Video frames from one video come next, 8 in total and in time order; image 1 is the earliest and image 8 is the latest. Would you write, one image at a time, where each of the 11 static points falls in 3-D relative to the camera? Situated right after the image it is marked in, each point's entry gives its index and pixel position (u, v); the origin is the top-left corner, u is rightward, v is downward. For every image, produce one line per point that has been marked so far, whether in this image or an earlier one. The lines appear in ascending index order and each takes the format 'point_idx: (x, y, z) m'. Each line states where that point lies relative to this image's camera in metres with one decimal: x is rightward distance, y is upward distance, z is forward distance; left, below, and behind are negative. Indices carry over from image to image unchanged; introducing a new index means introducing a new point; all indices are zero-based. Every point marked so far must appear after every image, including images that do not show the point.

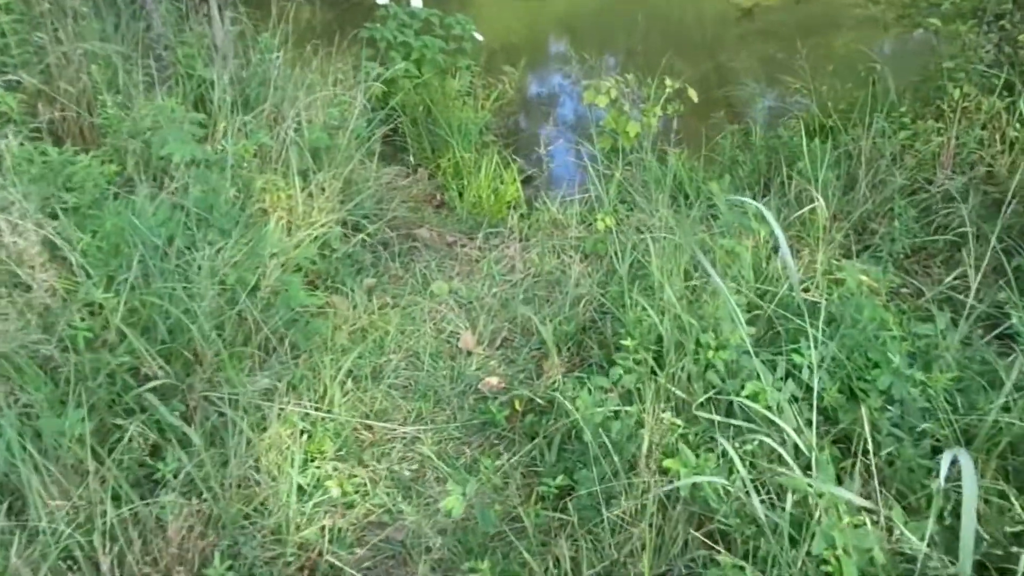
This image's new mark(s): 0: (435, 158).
0: (-0.5, +0.8, +5.0) m
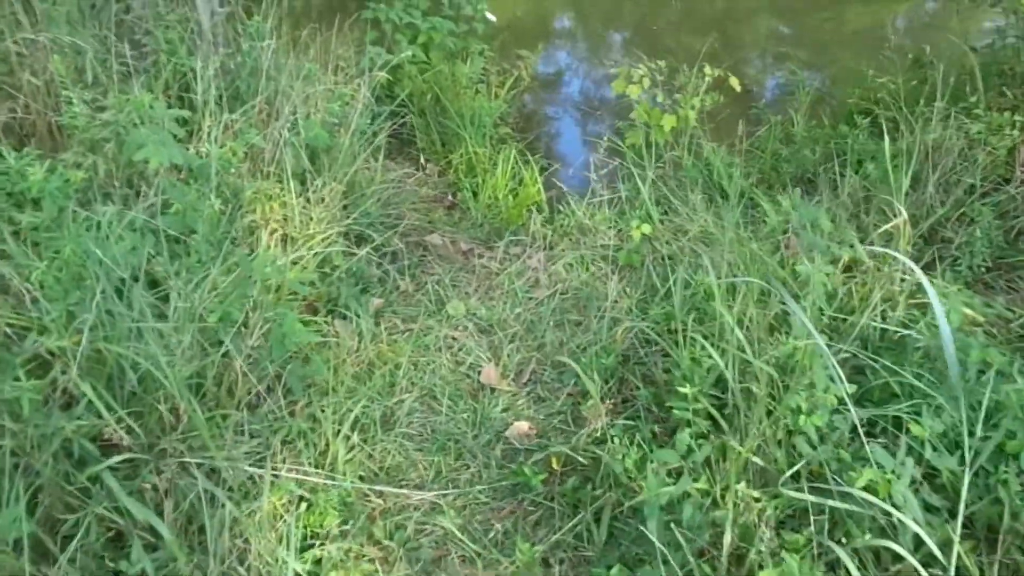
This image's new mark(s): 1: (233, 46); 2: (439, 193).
0: (-0.4, +0.8, +4.6) m
1: (-1.3, +1.1, +3.6) m
2: (-0.4, +0.5, +4.4) m
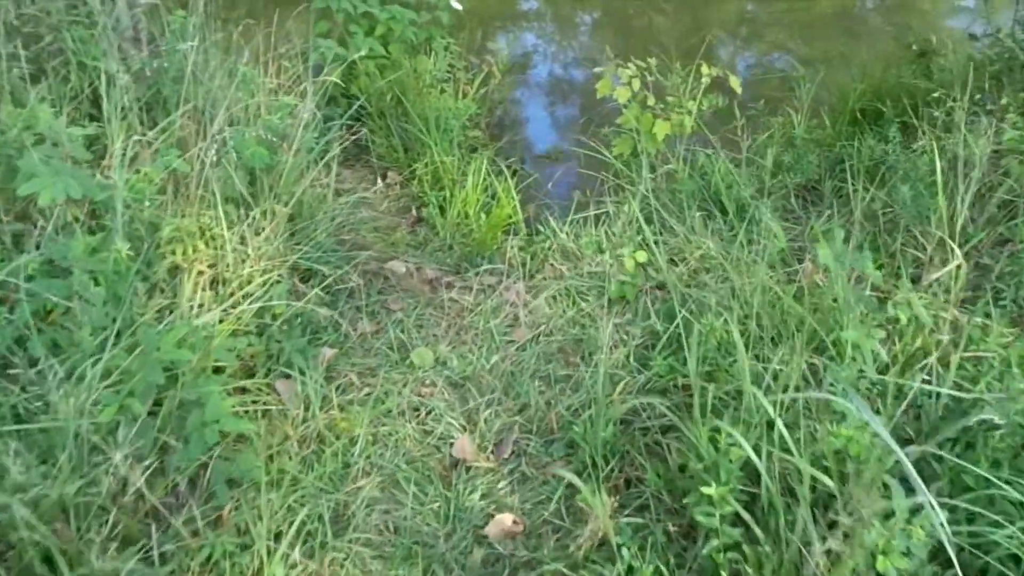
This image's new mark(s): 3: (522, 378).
0: (-0.5, +0.7, +4.1) m
1: (-1.4, +0.9, +3.1) m
2: (-0.5, +0.4, +3.9) m
3: (0.0, -0.3, +2.6) m
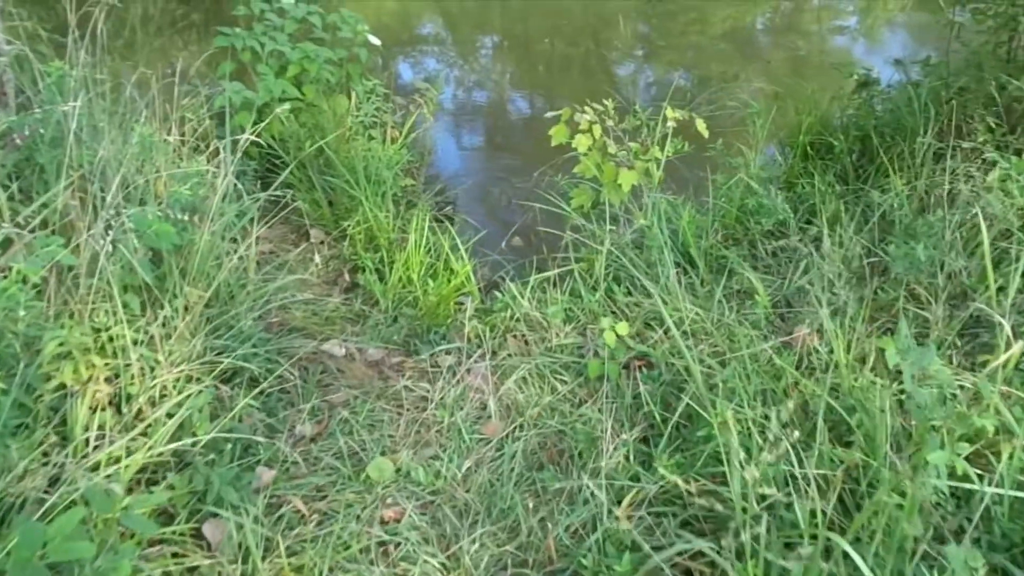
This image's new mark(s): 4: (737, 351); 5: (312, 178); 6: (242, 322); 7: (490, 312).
0: (-0.8, +0.3, +3.6) m
1: (-1.6, +0.6, +2.5) m
2: (-0.8, +0.1, +3.4) m
3: (0.0, -0.6, +2.2) m
4: (+0.8, -0.2, +2.7) m
5: (-0.9, +0.5, +3.7) m
6: (-0.9, -0.1, +2.5) m
7: (-0.1, -0.1, +2.9) m
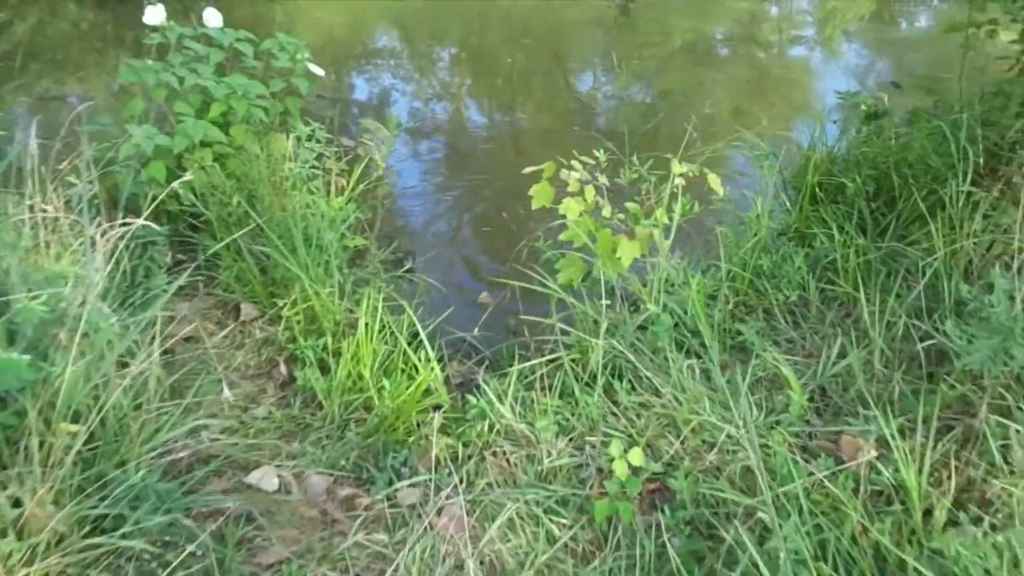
0: (-0.9, 0.0, +3.0) m
1: (-1.6, +0.3, +1.9) m
2: (-0.9, -0.2, +2.8) m
3: (0.0, -0.9, +1.6) m
4: (+0.7, -0.5, +2.1) m
5: (-1.0, +0.2, +3.0) m
6: (-0.9, -0.4, +1.9) m
7: (-0.1, -0.4, +2.3) m
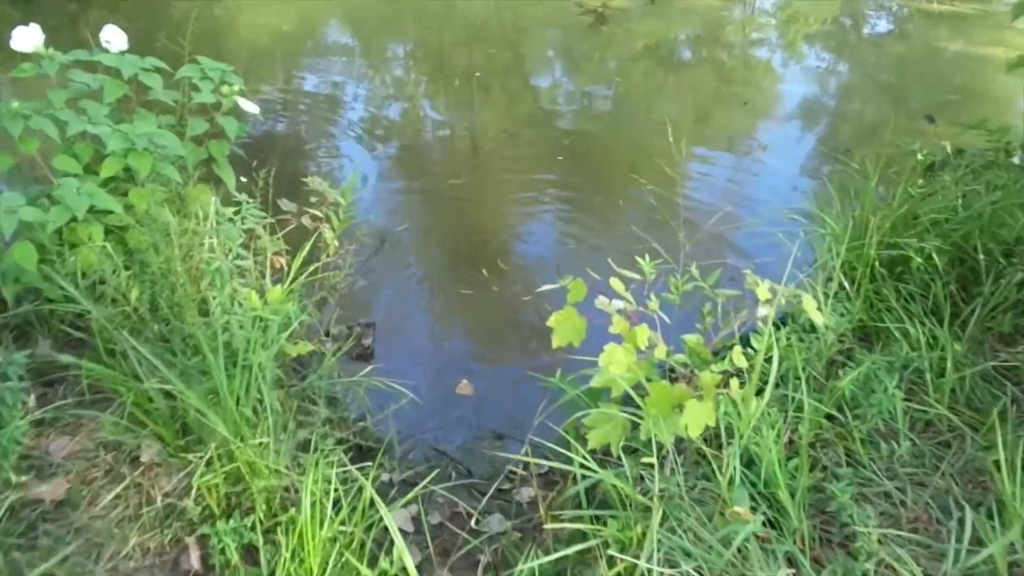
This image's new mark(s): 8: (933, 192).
0: (-0.9, -0.4, +2.1) m
1: (-1.6, -0.1, +1.0) m
2: (-0.8, -0.6, +2.0) m
3: (+0.1, -1.2, +0.8) m
4: (+0.8, -0.9, +1.4) m
5: (-1.0, -0.2, +2.2) m
6: (-0.8, -0.8, +1.0) m
7: (-0.1, -0.8, +1.6) m
8: (+1.7, +0.4, +3.2) m
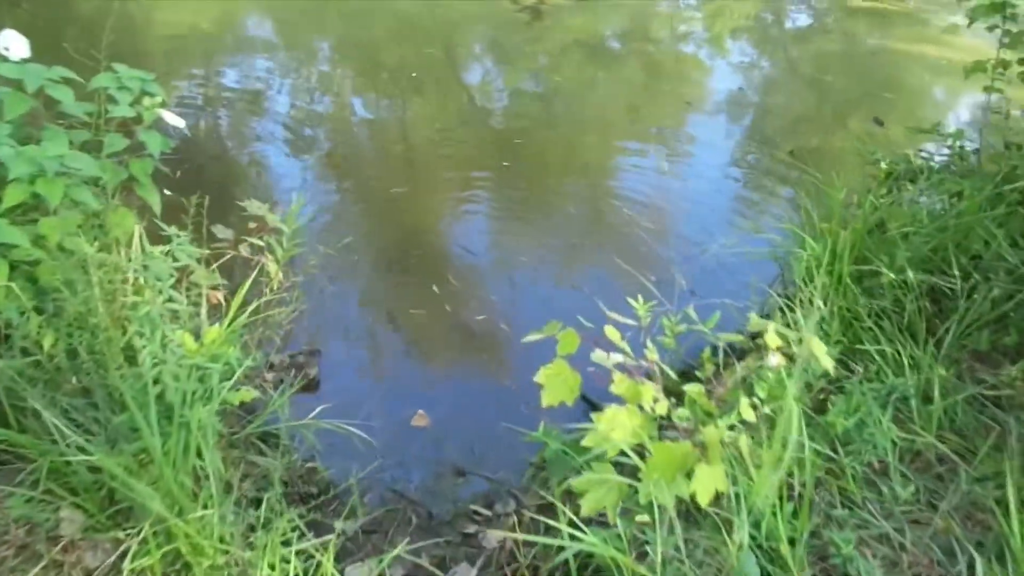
0: (-1.0, -0.5, +1.9) m
1: (-1.5, -0.3, +0.7) m
2: (-0.9, -0.8, +1.7) m
3: (+0.1, -1.4, +0.6) m
4: (+0.8, -1.0, +1.3) m
5: (-1.1, -0.3, +1.9) m
6: (-0.8, -1.0, +0.8) m
7: (-0.1, -0.9, +1.4) m
8: (+1.5, +0.3, +3.1) m
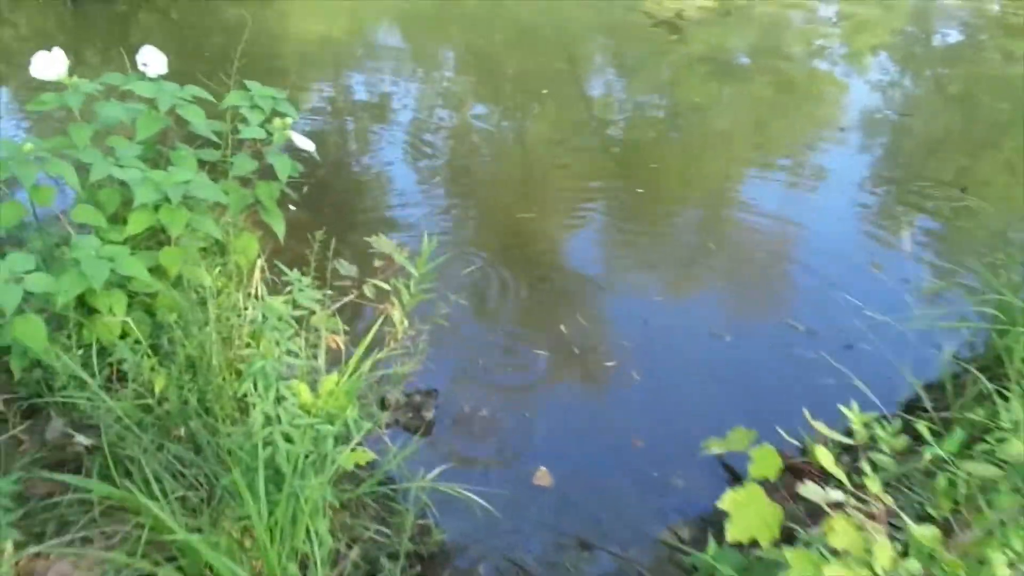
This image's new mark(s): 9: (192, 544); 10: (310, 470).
0: (-0.7, -0.6, +1.7) m
1: (-1.3, -0.3, +0.6) m
2: (-0.6, -0.9, +1.5) m
3: (+0.2, -1.5, +0.3) m
4: (+1.0, -1.2, +0.8) m
5: (-0.8, -0.4, +1.7) m
6: (-0.6, -1.1, +0.6) m
7: (+0.1, -1.0, +1.0) m
8: (+2.0, +0.1, +2.6) m
9: (-0.6, -0.5, +1.6) m
10: (-0.4, -0.4, +1.7) m
